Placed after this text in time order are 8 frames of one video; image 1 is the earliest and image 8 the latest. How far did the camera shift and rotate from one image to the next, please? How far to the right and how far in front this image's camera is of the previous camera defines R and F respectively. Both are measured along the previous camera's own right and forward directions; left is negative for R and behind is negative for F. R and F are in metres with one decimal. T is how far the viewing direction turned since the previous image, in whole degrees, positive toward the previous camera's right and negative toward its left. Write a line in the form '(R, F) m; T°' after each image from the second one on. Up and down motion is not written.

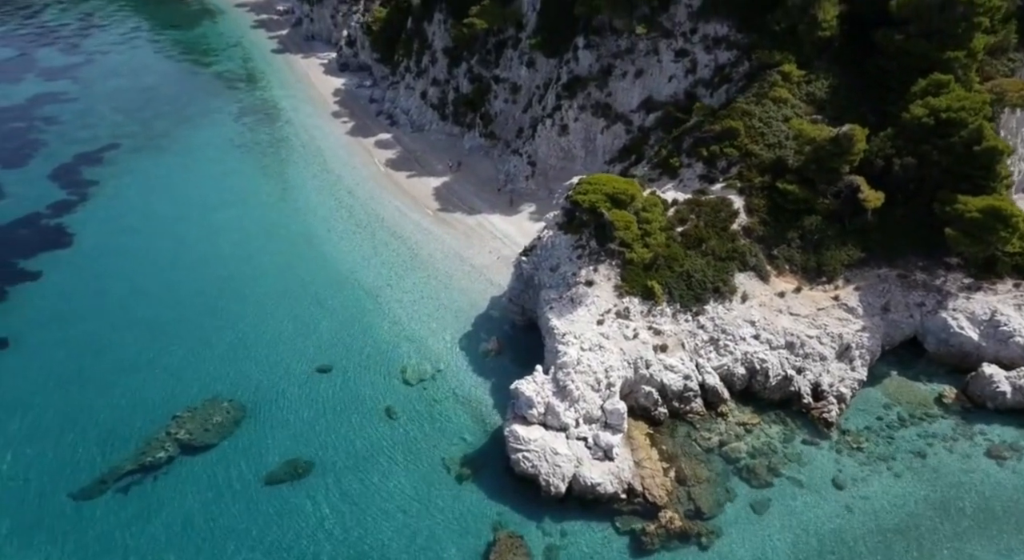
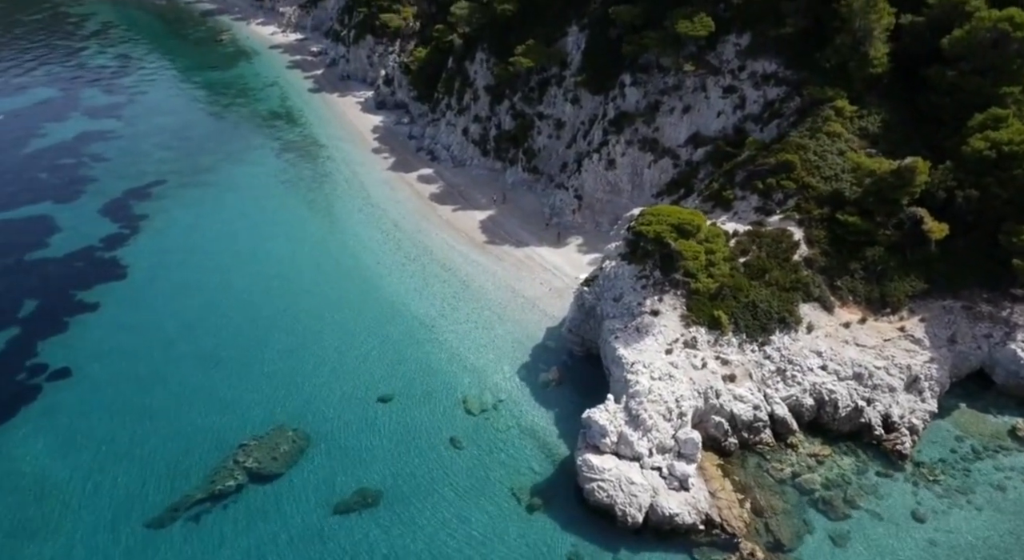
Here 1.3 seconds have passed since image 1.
(-2.4, -0.3) m; -1°
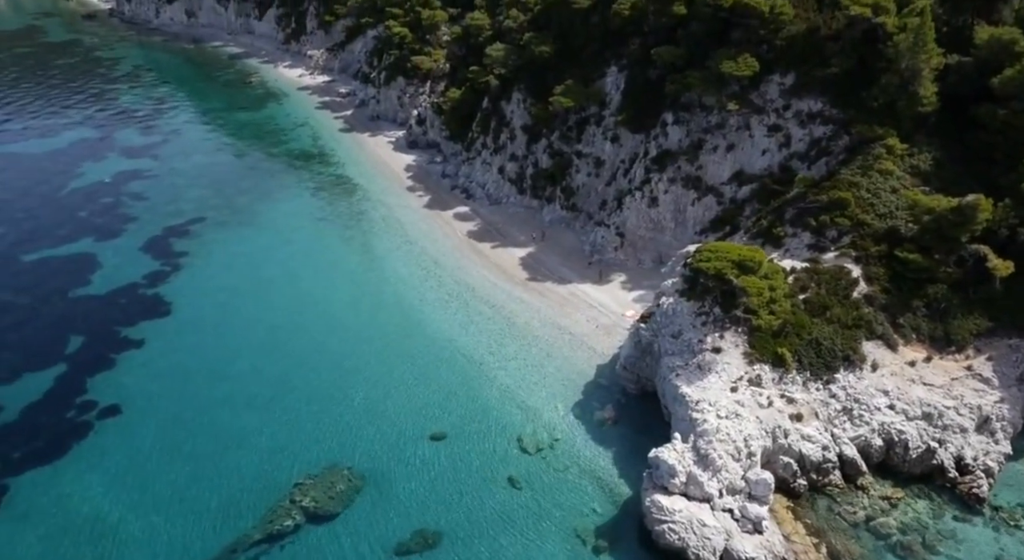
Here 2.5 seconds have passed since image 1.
(-2.2, +0.1) m; -1°
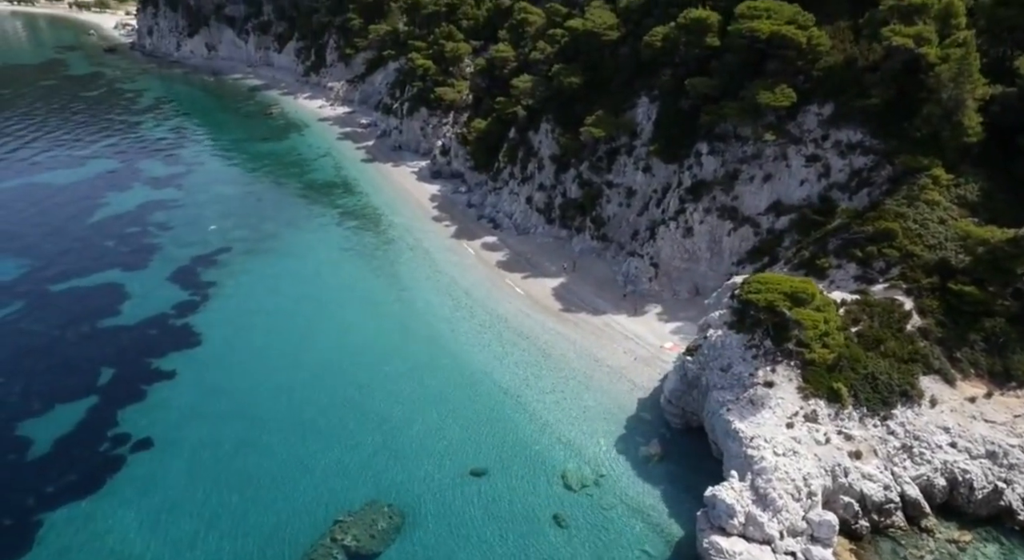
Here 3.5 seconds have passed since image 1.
(-1.6, +0.4) m; -1°
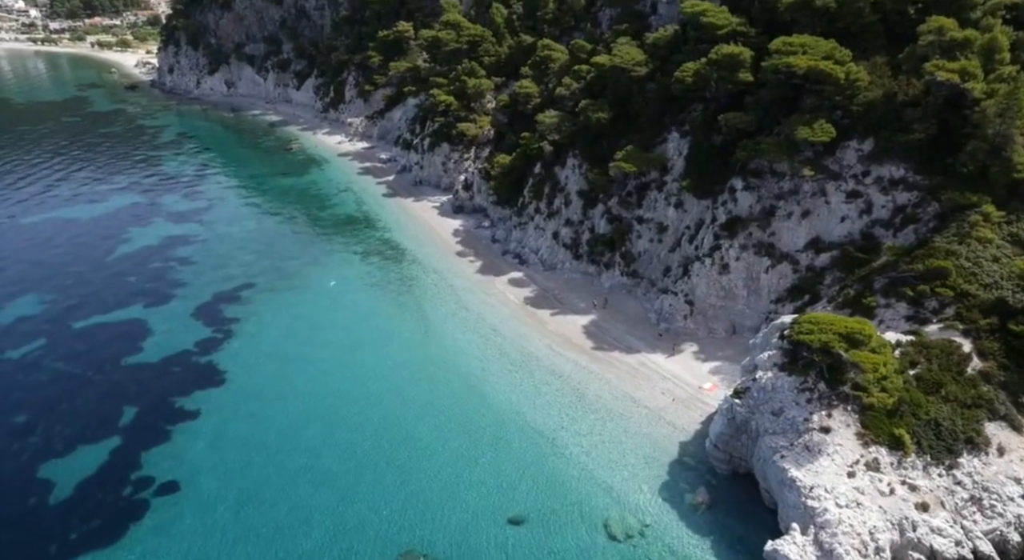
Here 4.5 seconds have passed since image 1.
(-1.4, +0.8) m; -1°
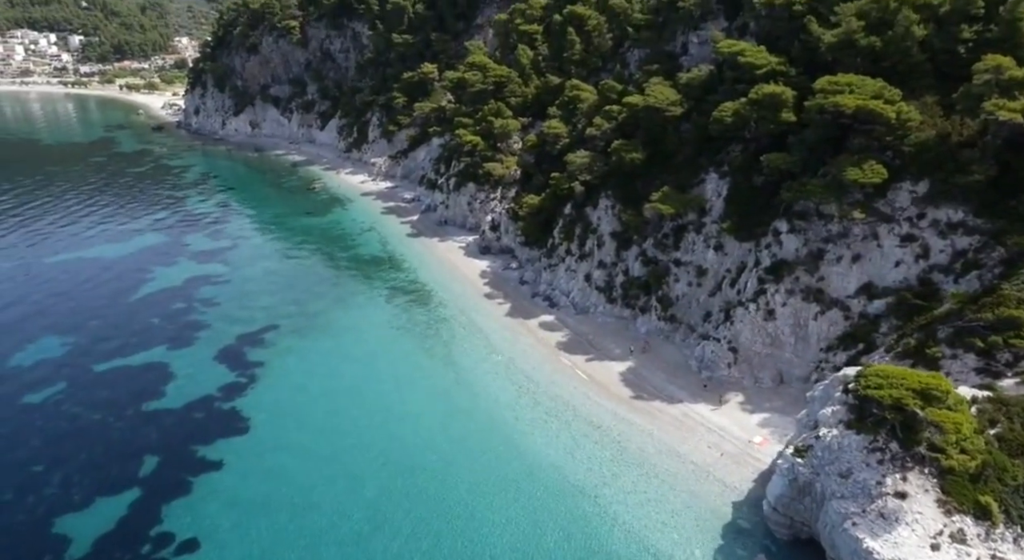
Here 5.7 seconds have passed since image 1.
(-1.2, +1.3) m; -1°
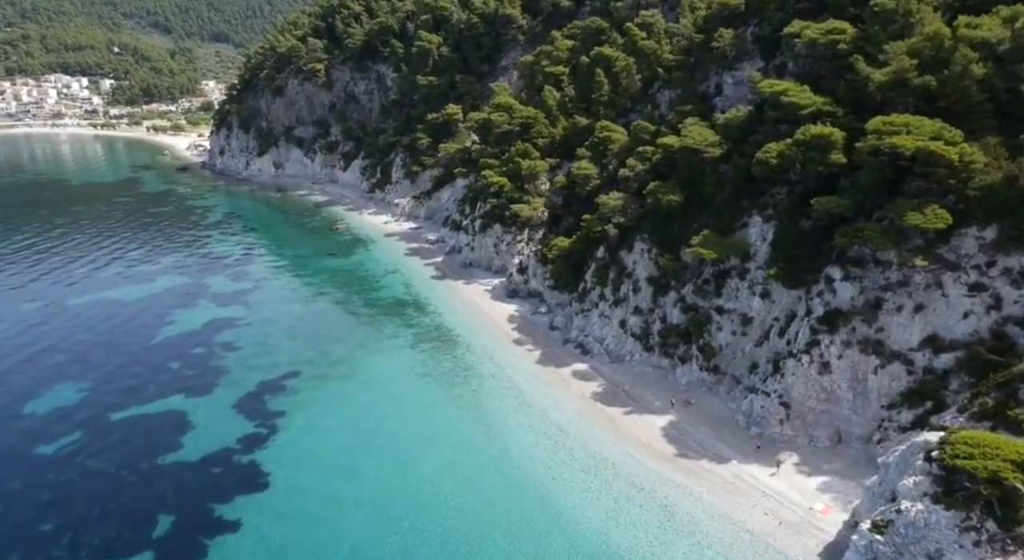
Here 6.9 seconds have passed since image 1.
(-1.1, +1.7) m; -1°
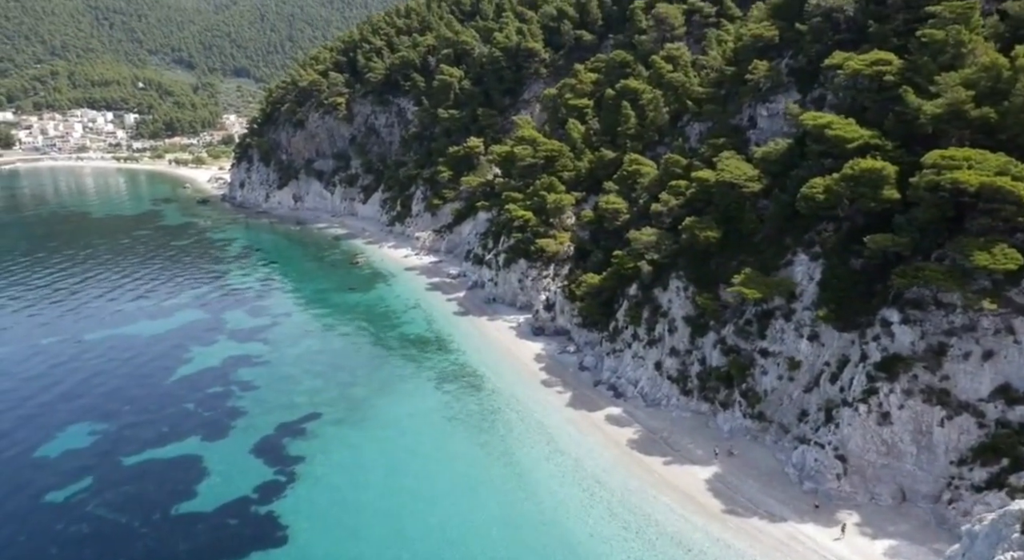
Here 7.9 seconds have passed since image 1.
(-1.0, +1.7) m; -1°
